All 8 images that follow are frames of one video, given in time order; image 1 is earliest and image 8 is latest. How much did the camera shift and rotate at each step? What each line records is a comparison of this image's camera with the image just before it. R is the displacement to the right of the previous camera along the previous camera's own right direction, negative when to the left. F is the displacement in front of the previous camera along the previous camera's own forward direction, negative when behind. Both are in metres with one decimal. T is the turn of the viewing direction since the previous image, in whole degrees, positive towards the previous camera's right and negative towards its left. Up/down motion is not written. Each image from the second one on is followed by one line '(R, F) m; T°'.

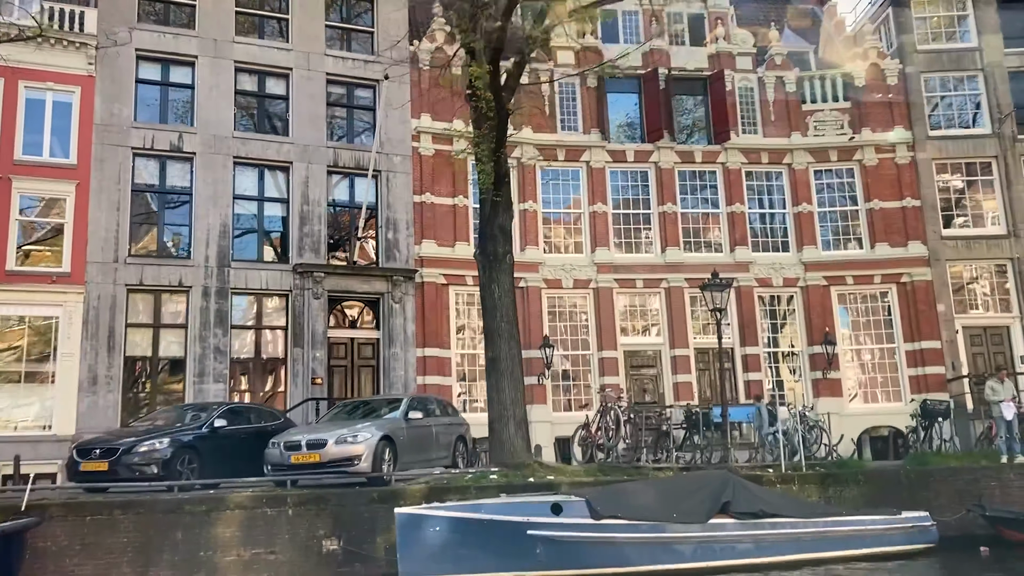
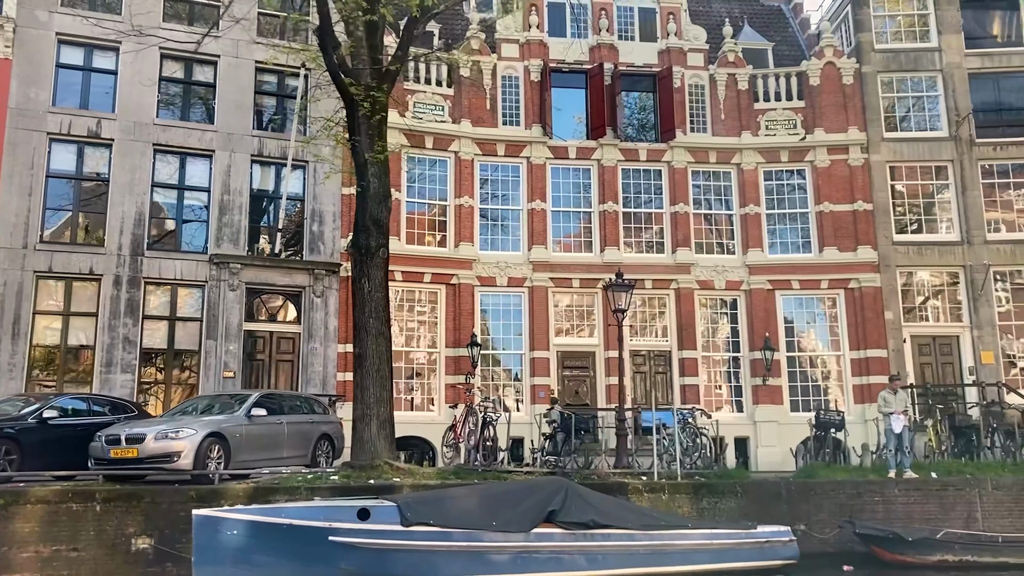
(+1.9, +0.4) m; -1°
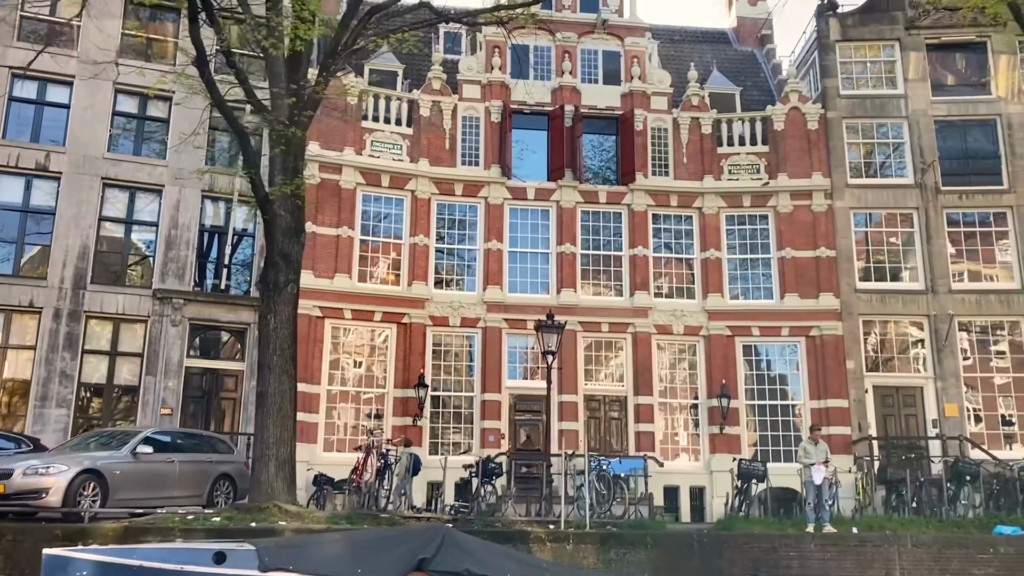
(+1.3, +0.3) m; -1°
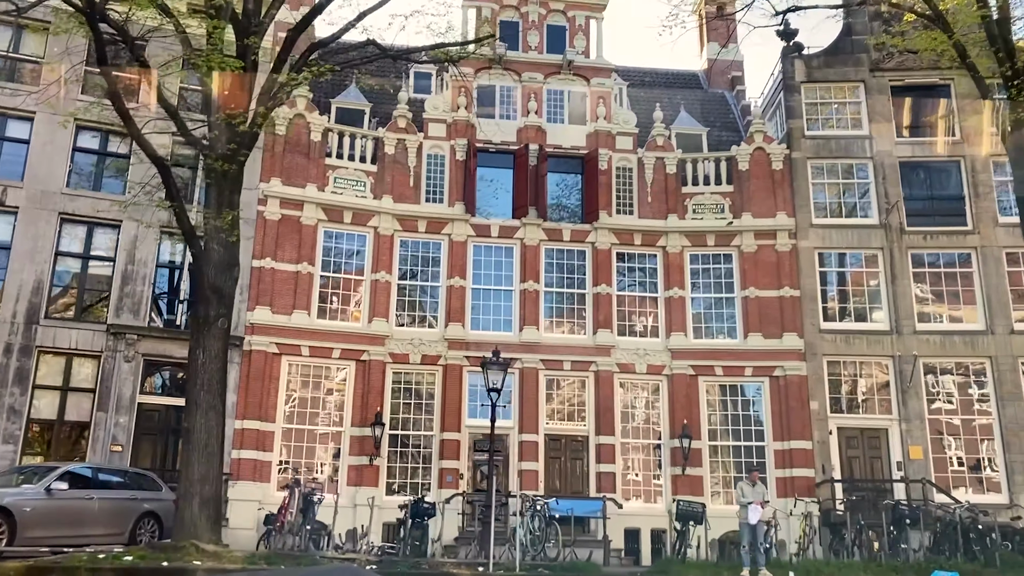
(+0.8, +0.1) m; 0°
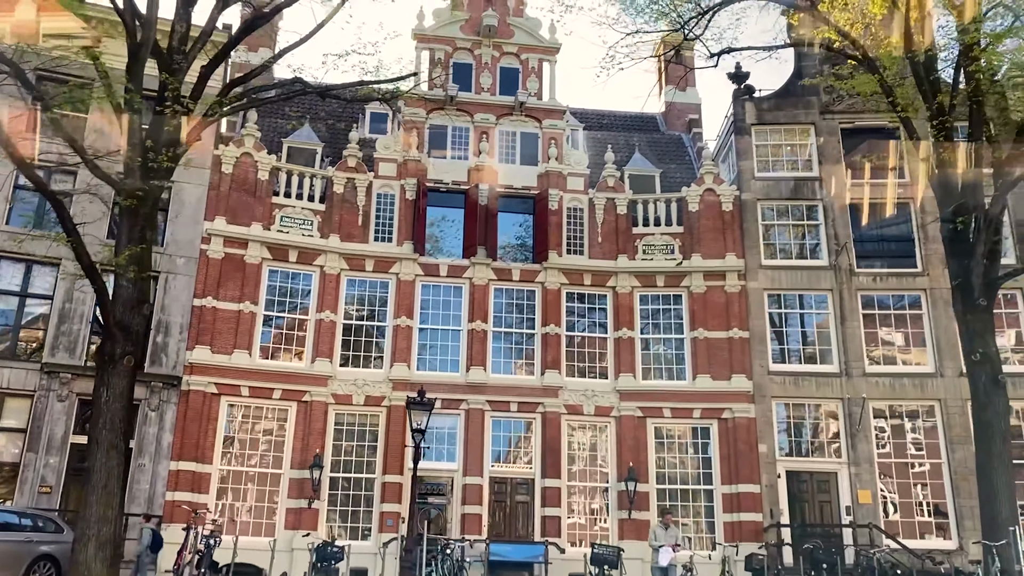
(+1.0, +0.1) m; 0°
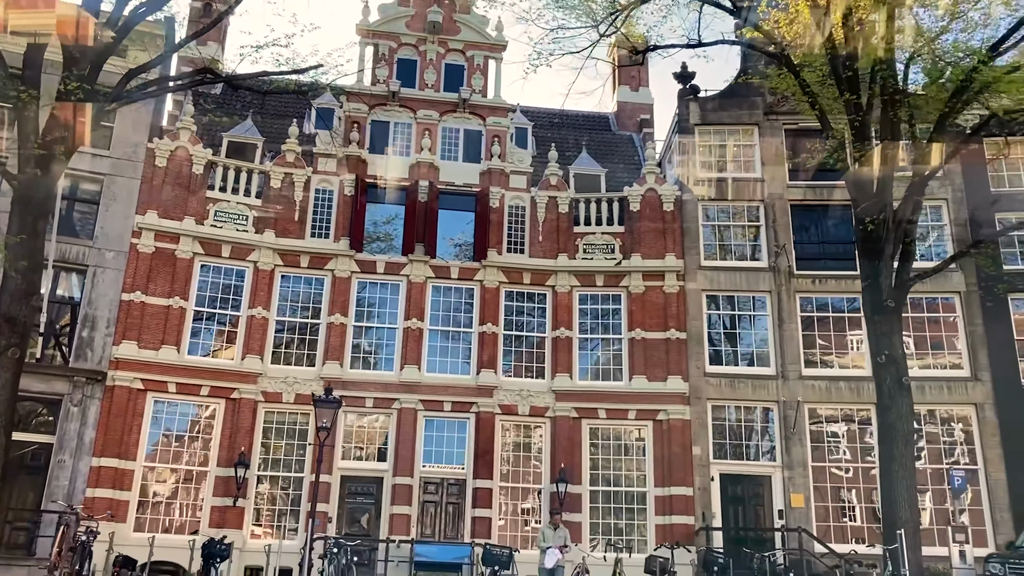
(+1.2, +0.2) m; 0°
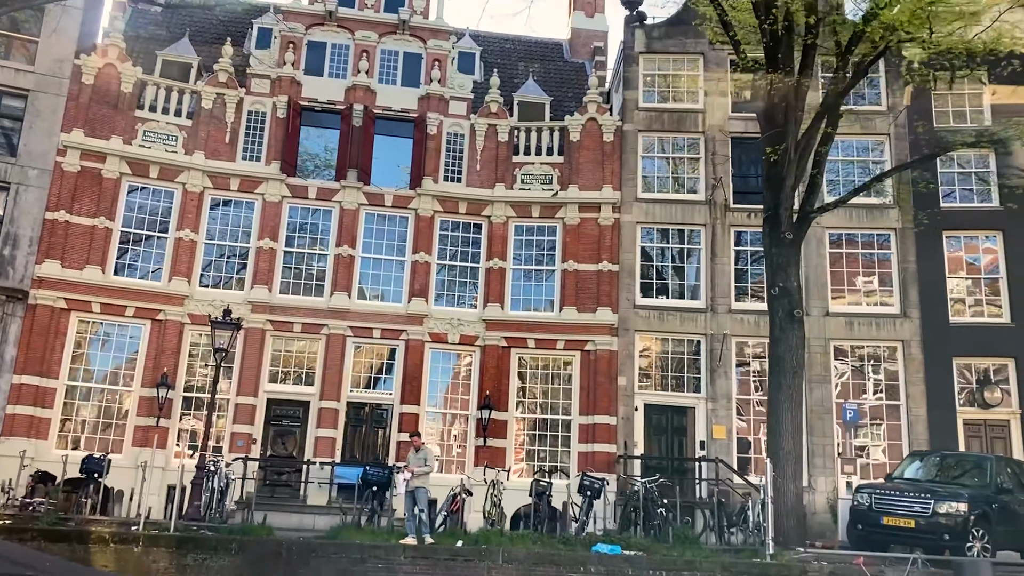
(+1.4, +0.1) m; 0°
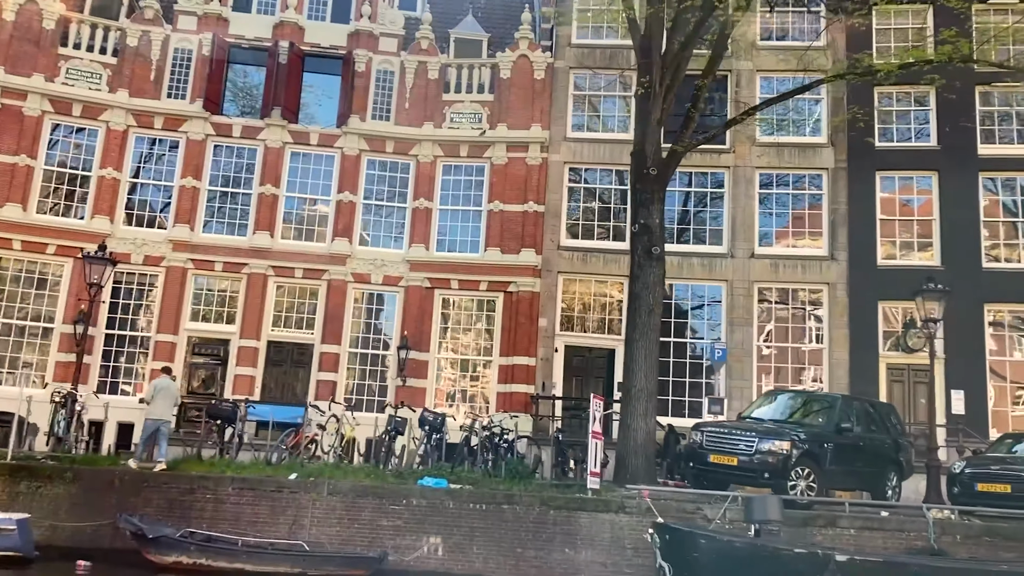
(+2.3, +0.2) m; -2°
